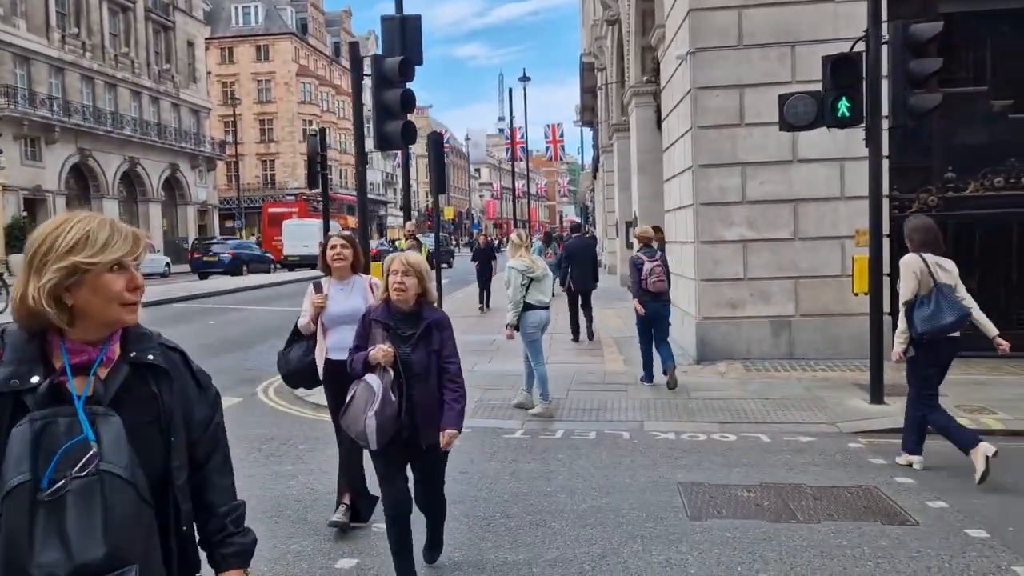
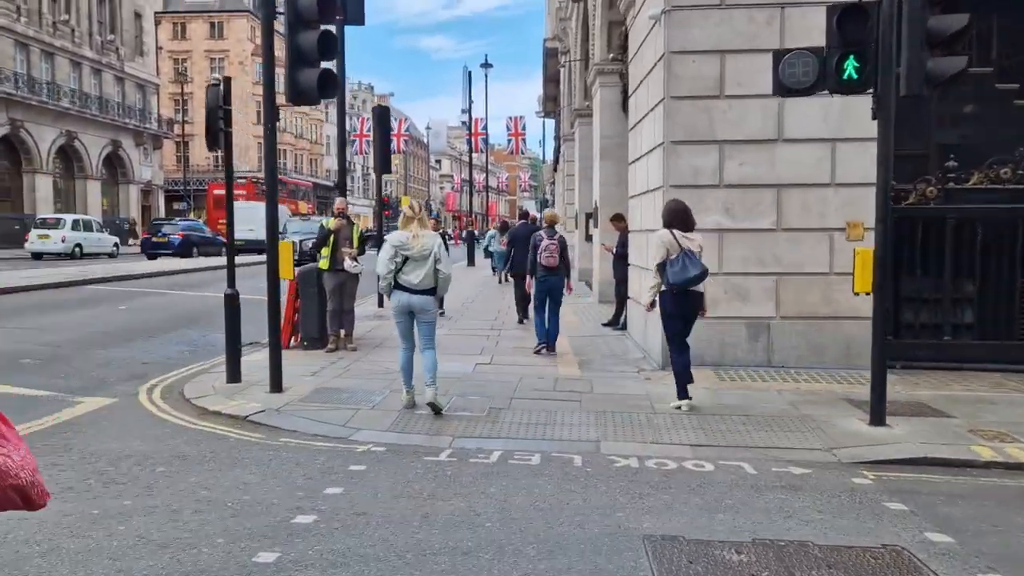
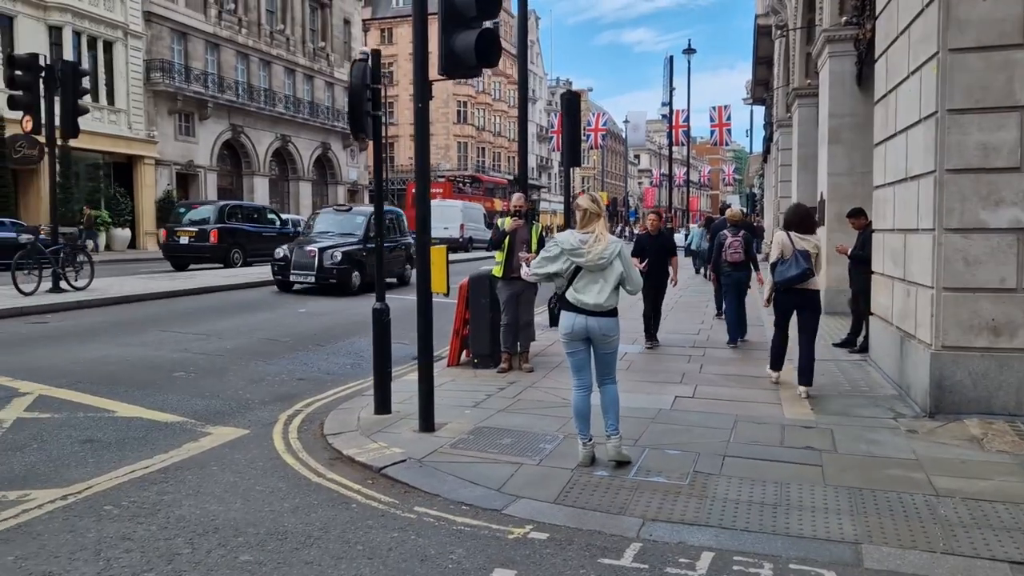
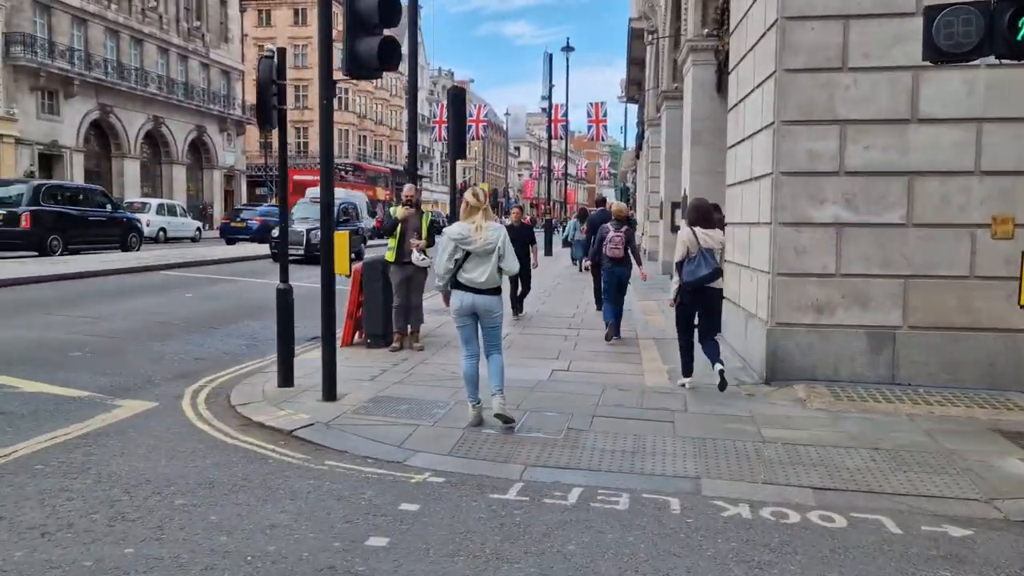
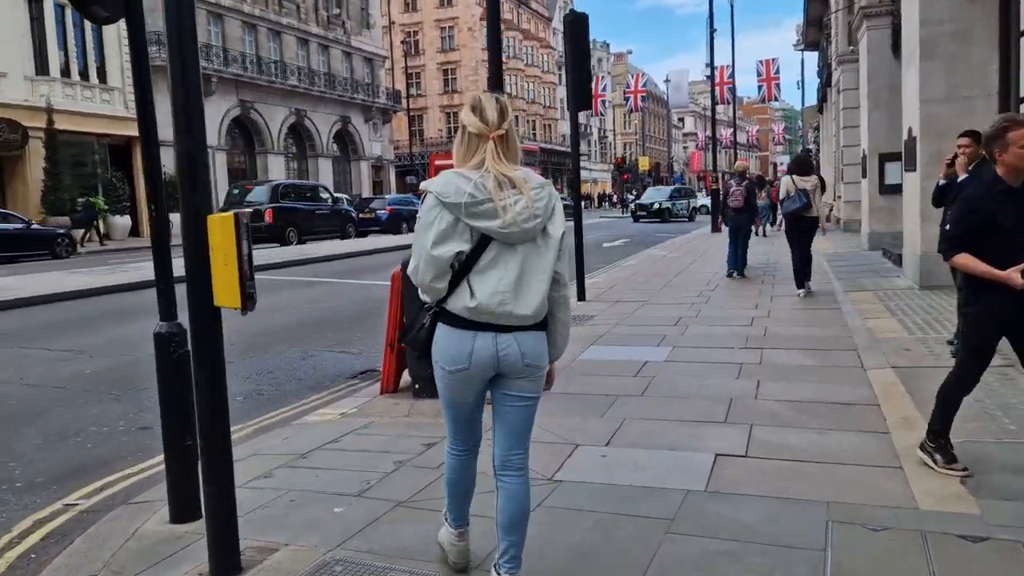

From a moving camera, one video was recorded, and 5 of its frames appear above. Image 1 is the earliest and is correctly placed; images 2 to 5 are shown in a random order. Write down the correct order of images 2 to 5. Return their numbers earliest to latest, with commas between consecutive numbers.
2, 4, 3, 5
